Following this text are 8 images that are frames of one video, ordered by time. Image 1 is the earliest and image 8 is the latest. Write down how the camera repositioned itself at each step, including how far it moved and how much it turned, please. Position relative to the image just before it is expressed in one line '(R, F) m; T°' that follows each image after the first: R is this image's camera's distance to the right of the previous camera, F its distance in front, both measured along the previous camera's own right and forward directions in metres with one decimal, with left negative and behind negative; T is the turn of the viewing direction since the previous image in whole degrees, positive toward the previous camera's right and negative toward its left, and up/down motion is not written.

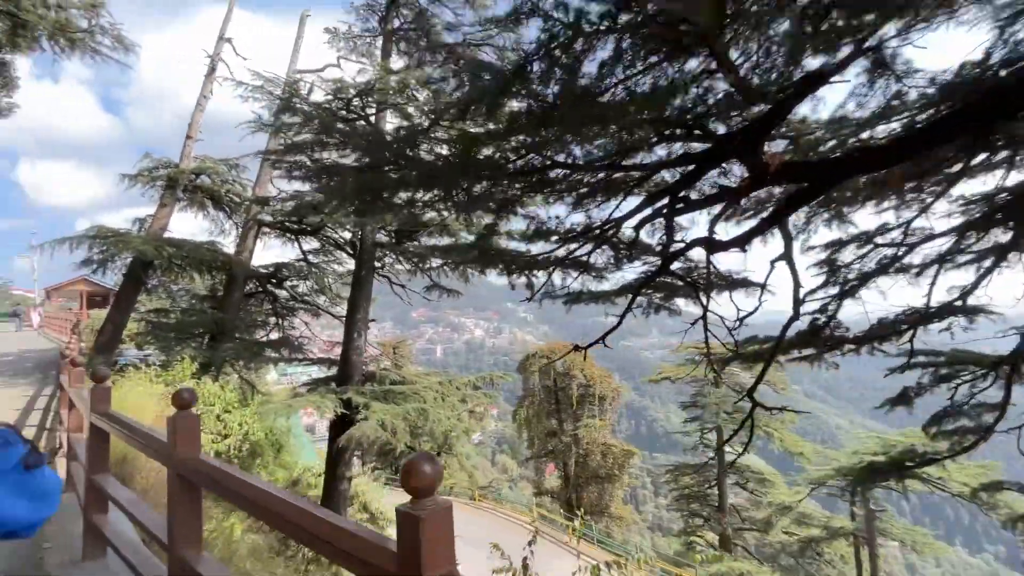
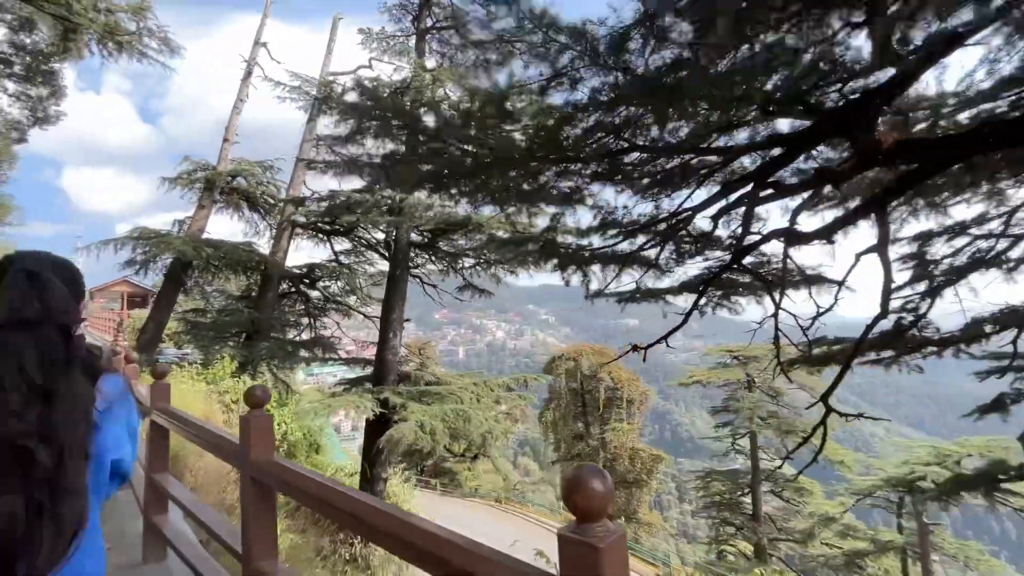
(-0.3, +0.2) m; -3°
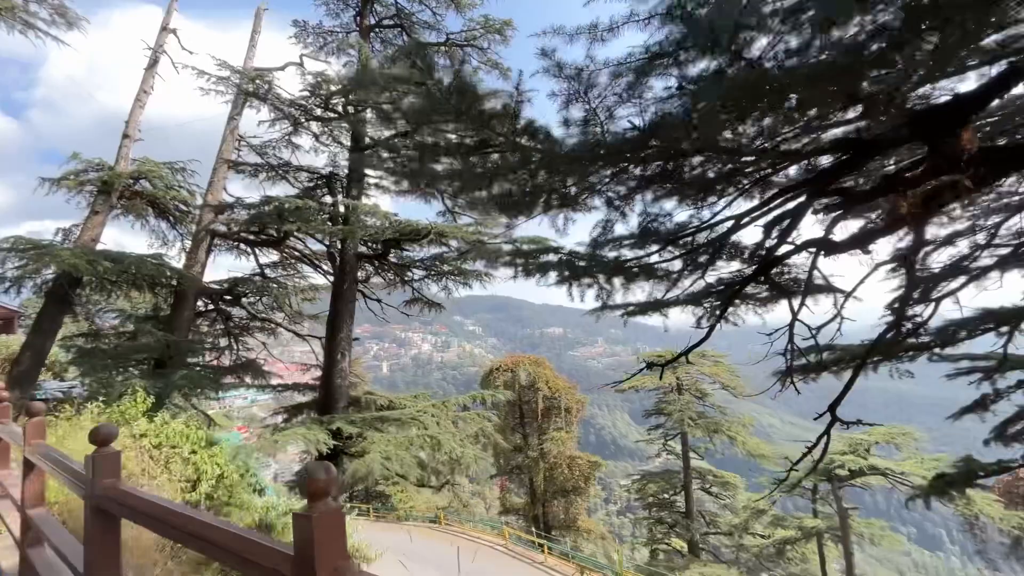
(-0.6, +0.4) m; +9°
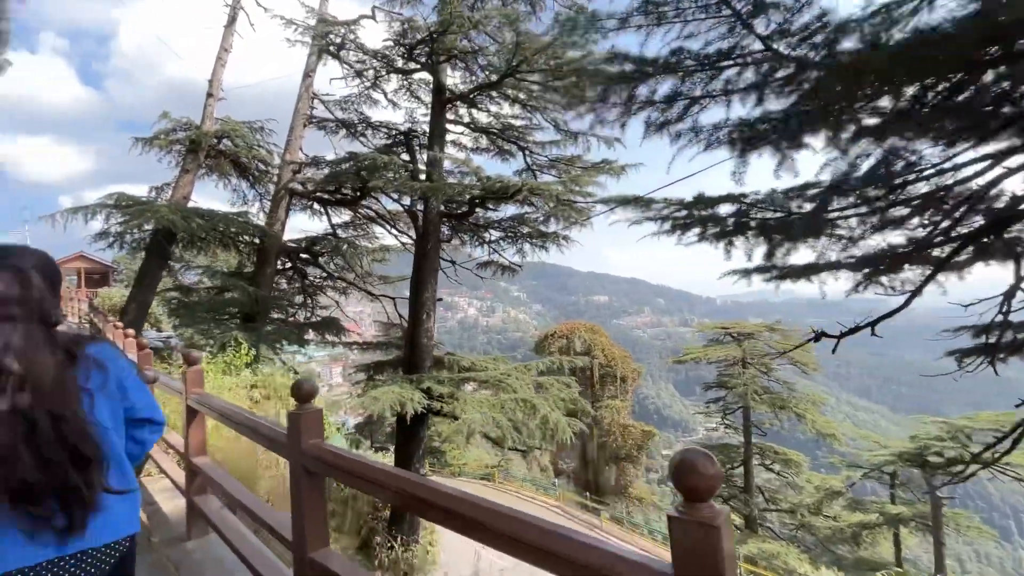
(-0.7, +0.3) m; -6°
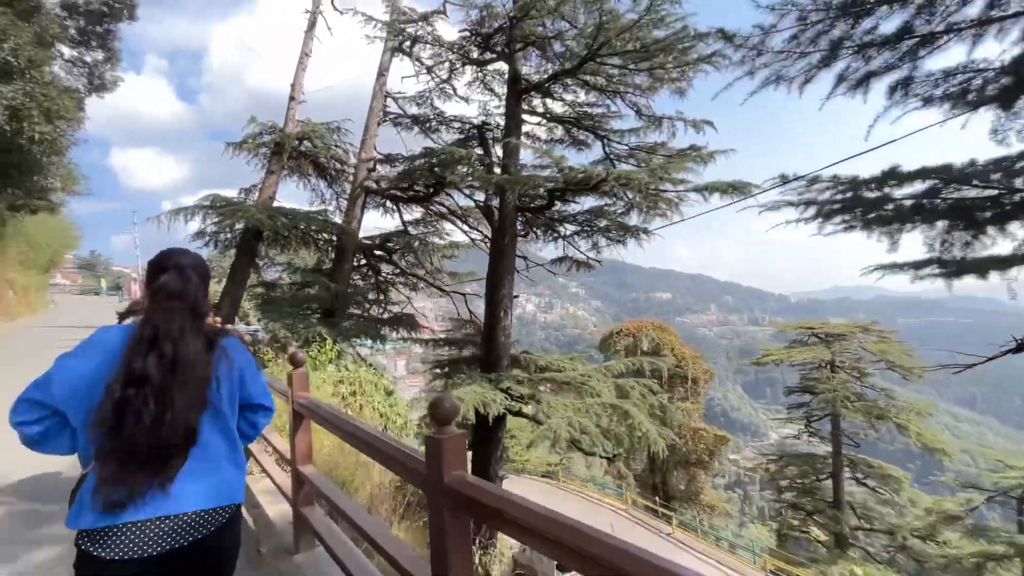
(-0.4, +0.3) m; -7°
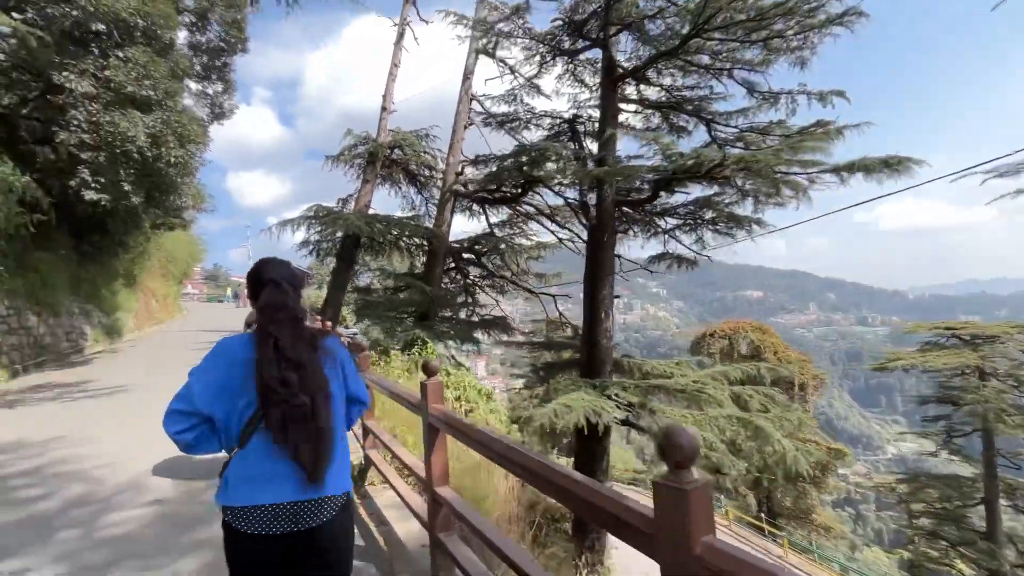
(-0.4, +0.3) m; -9°
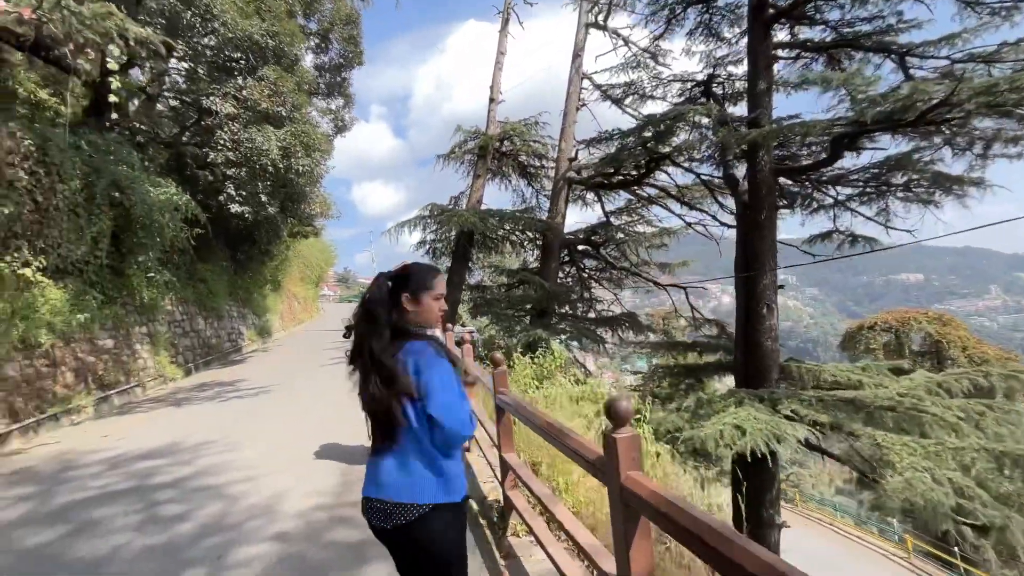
(-0.4, +0.7) m; -13°
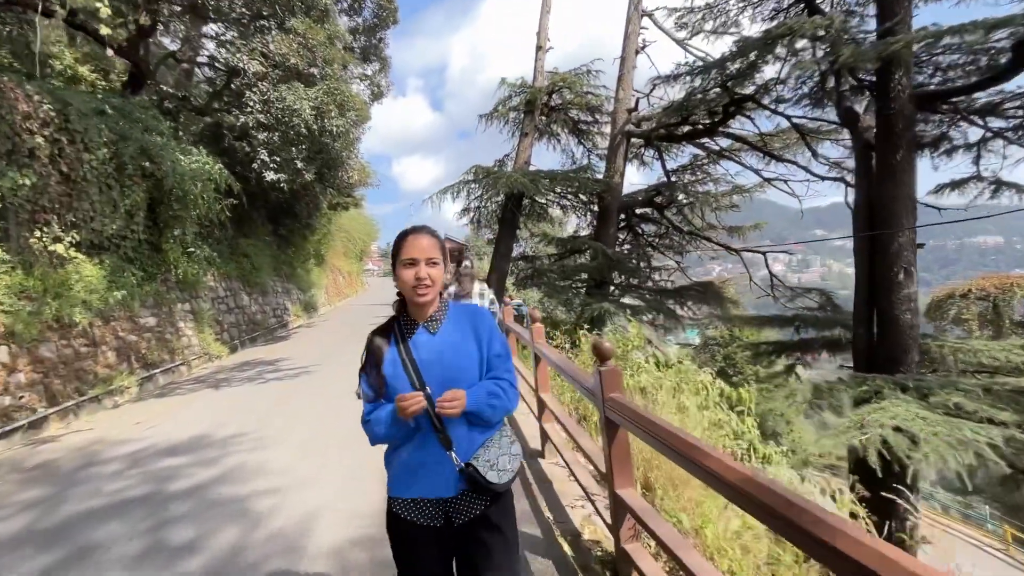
(-0.3, +0.9) m; -5°
